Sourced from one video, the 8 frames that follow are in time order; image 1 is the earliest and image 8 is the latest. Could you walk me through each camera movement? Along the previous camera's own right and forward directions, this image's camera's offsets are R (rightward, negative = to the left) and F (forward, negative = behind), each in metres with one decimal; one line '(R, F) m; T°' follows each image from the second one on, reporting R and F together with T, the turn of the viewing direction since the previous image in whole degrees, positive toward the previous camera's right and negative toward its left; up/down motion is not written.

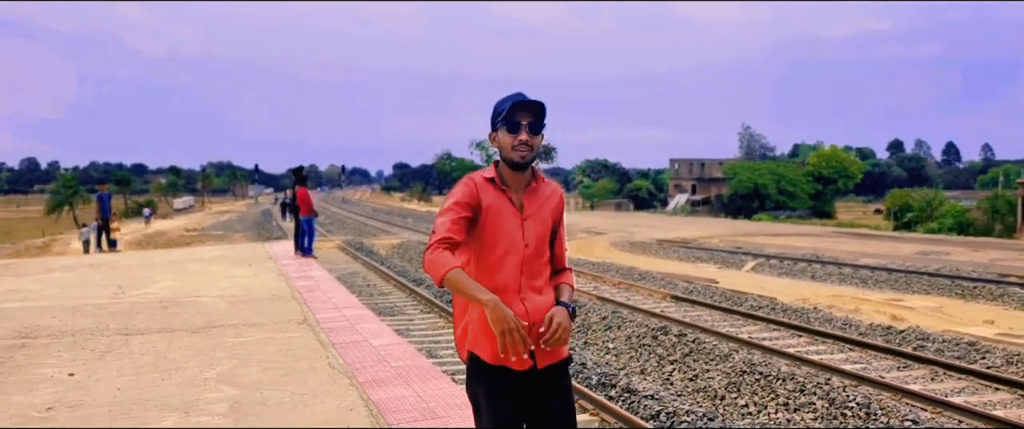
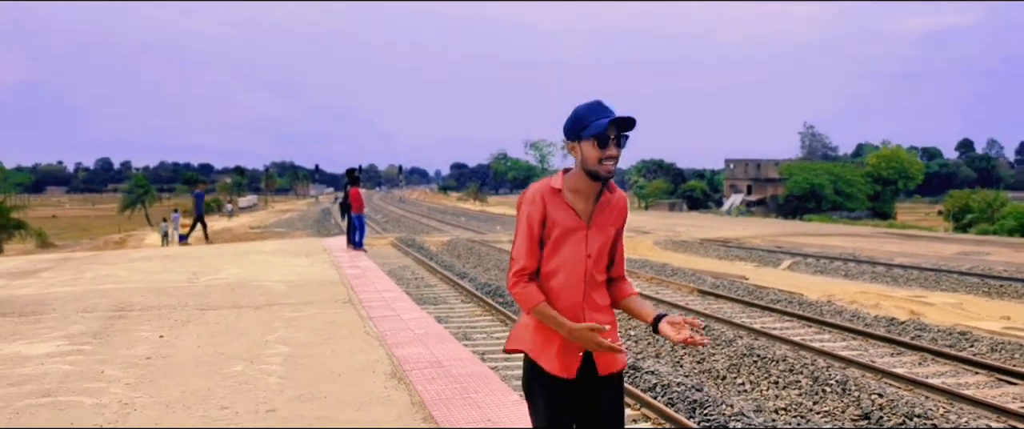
(+0.5, -1.2) m; -4°
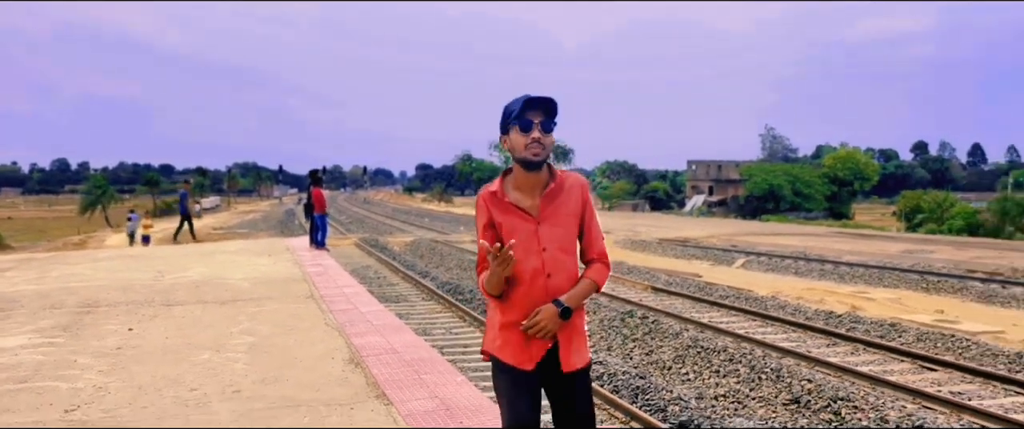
(+0.1, -0.5) m; +2°
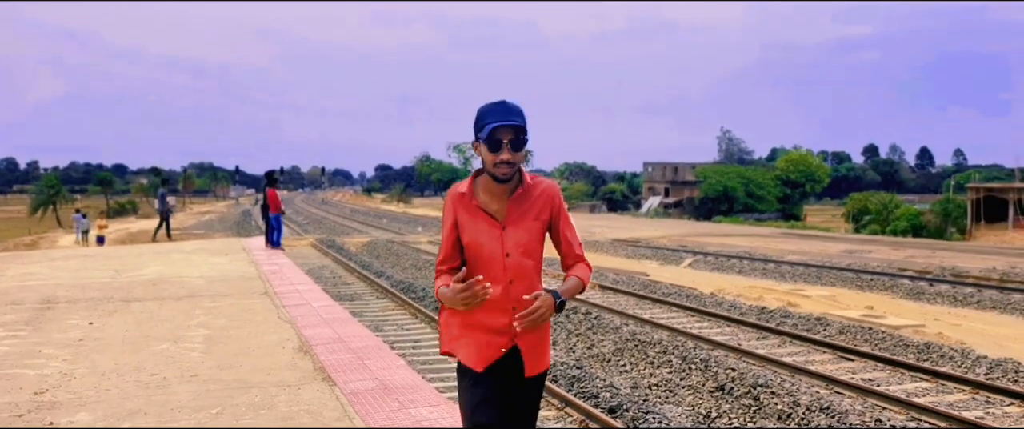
(+0.2, -0.6) m; +3°
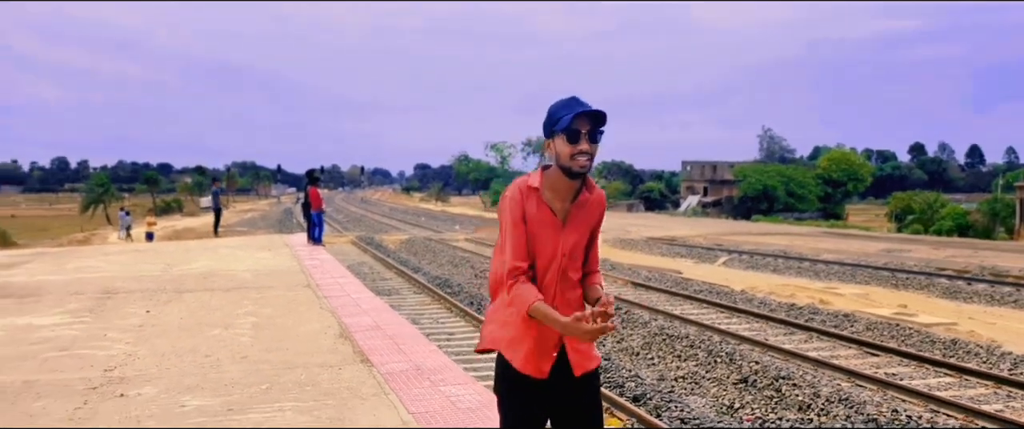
(+0.1, -0.4) m; -3°
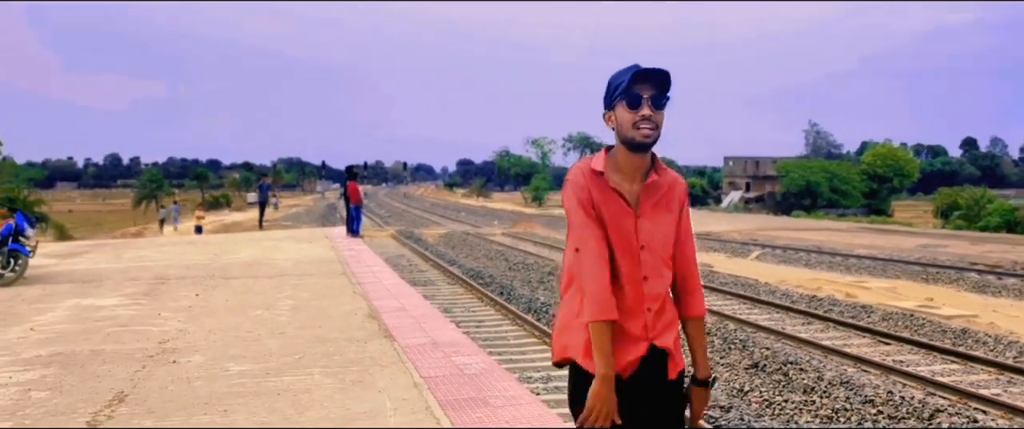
(+0.3, -0.6) m; -3°
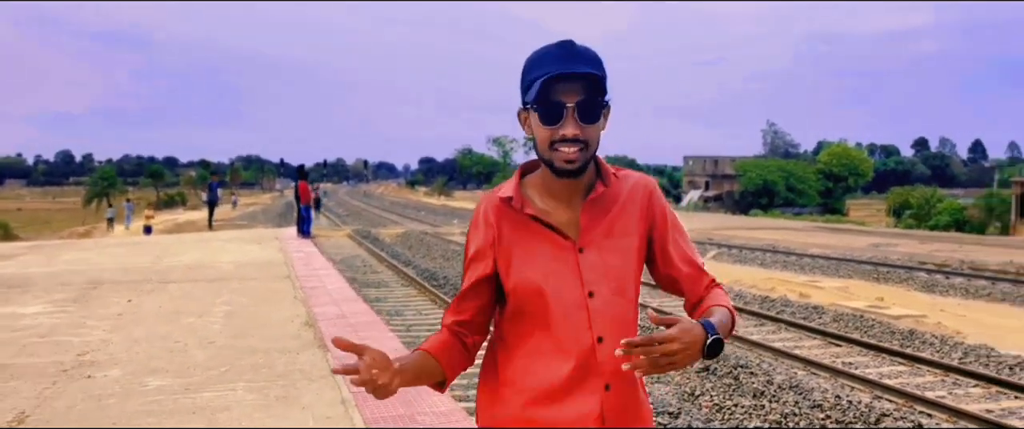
(+0.2, +0.2) m; +3°
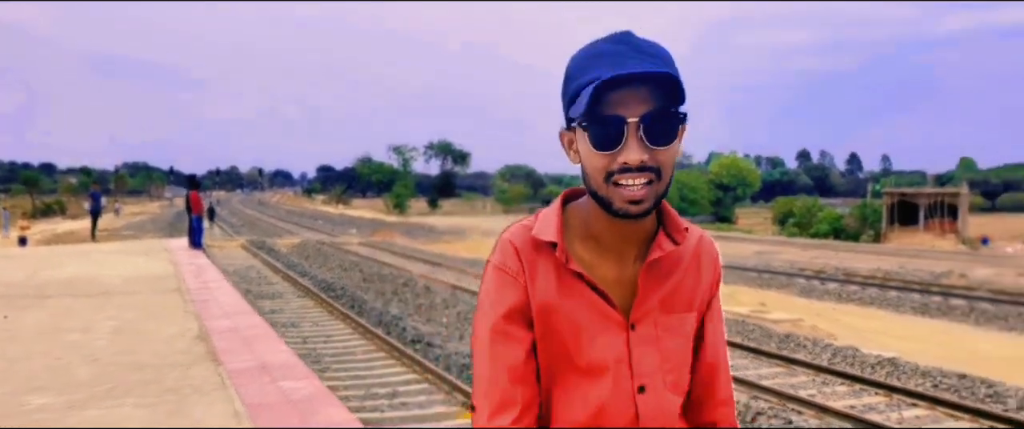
(0.0, -0.2) m; +7°
